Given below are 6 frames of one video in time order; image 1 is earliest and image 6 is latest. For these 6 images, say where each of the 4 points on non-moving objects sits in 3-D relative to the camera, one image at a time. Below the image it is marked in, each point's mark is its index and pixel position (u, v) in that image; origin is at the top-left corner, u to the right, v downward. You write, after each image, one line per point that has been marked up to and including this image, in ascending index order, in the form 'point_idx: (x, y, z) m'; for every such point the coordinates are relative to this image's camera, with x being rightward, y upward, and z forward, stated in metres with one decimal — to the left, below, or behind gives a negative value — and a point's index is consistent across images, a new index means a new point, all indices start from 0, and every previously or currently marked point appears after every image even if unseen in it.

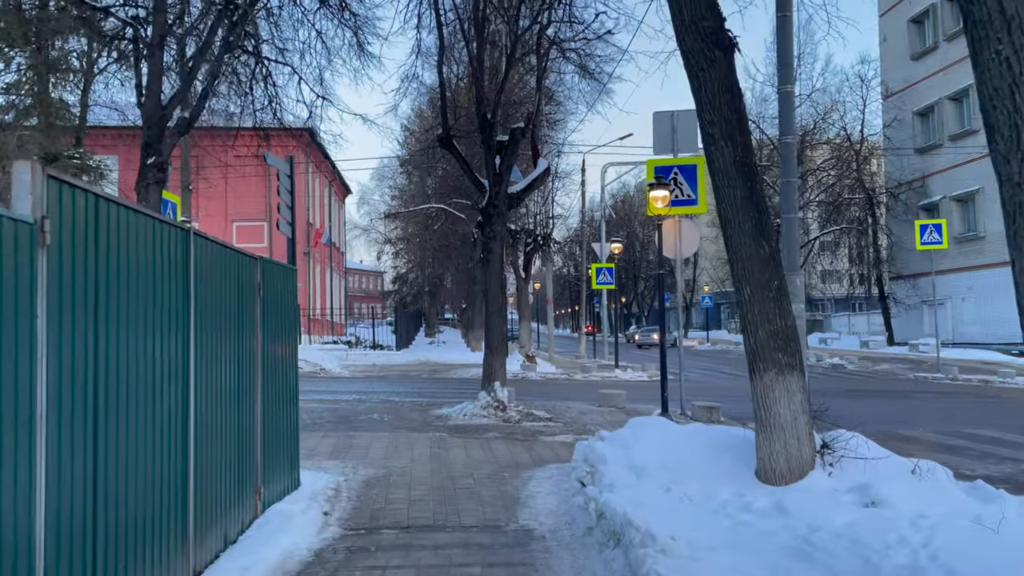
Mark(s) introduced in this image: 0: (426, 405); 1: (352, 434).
0: (-1.5, -2.1, +14.9) m
1: (-2.1, -2.0, +11.1) m
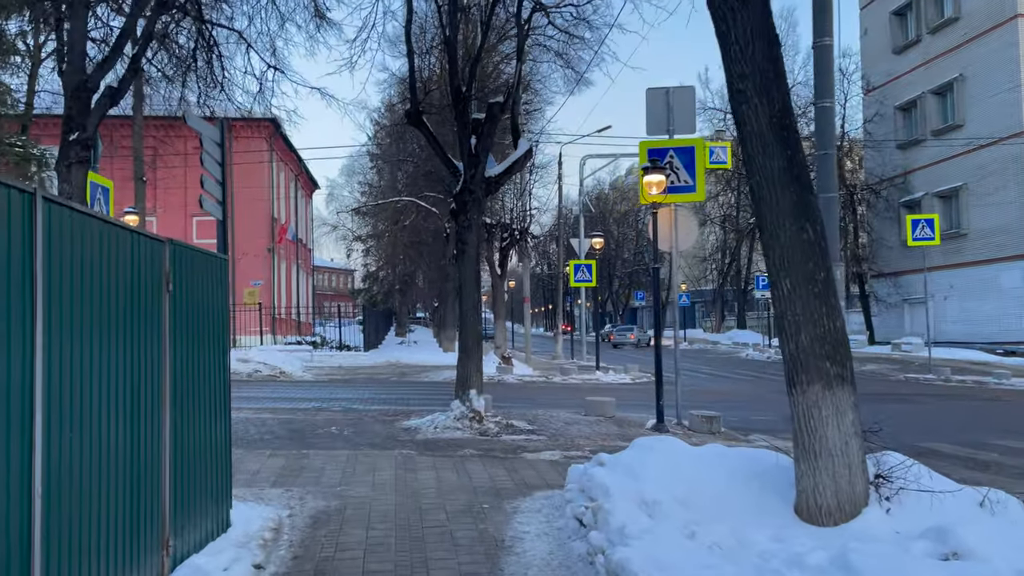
0: (-1.9, -2.0, +13.3) m
1: (-2.3, -1.9, +9.6) m
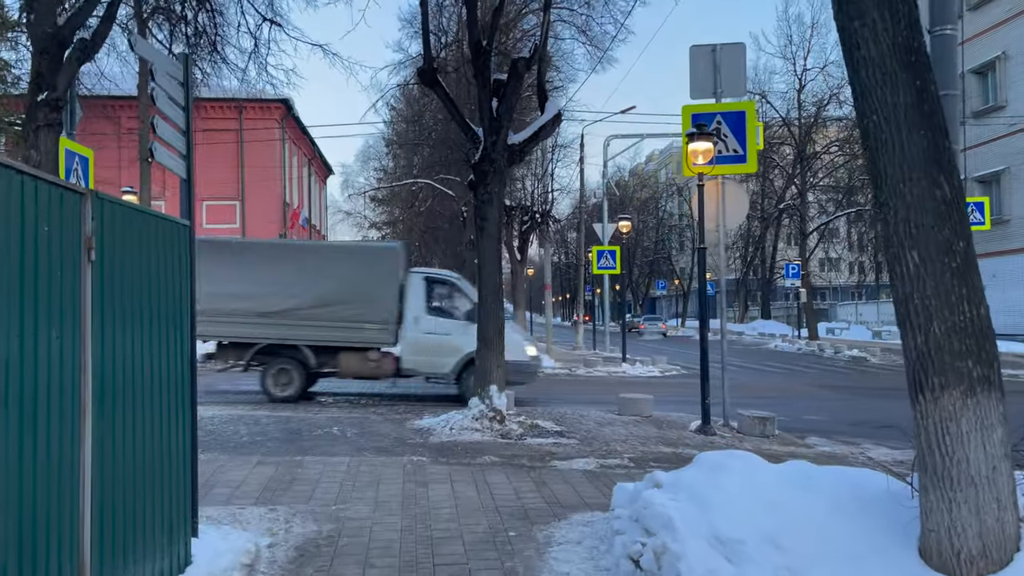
0: (-1.5, -1.8, +12.0) m
1: (-2.1, -1.7, +8.2) m
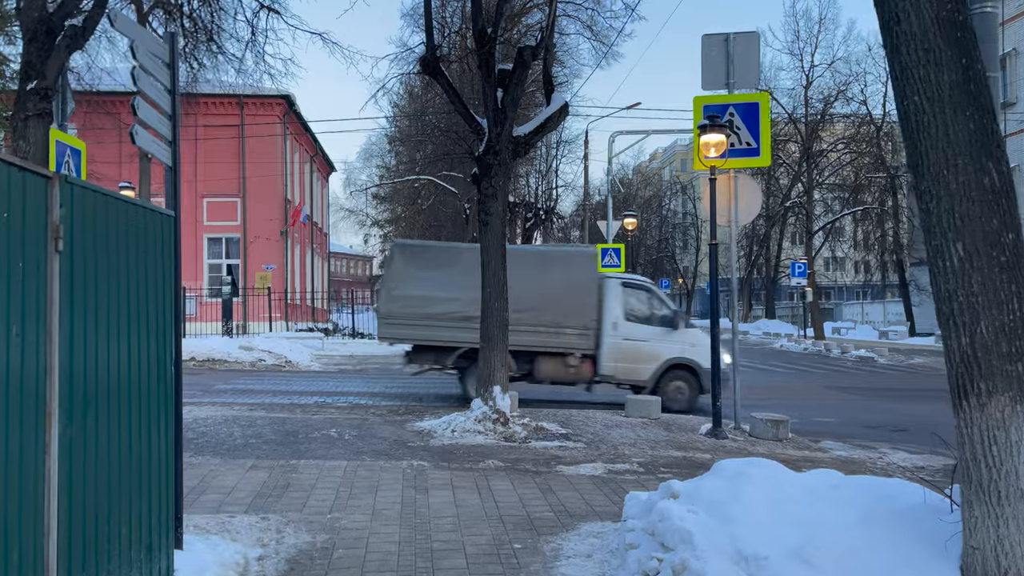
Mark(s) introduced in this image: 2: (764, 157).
0: (-1.5, -1.7, +11.6) m
1: (-2.0, -1.7, +7.9) m
2: (+3.2, +1.7, +10.7) m
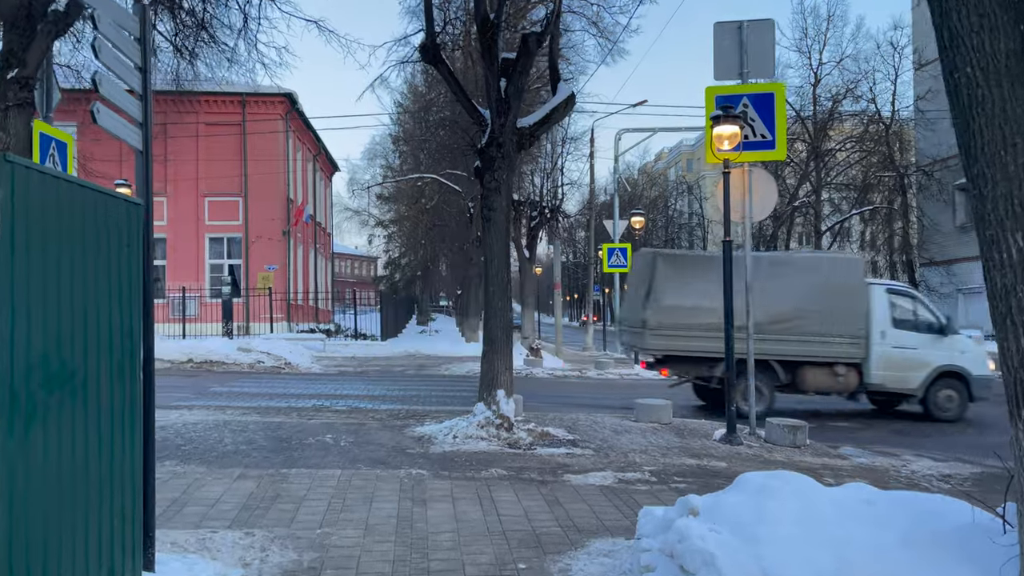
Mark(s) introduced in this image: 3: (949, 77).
0: (-1.4, -1.7, +11.2) m
1: (-2.0, -1.6, +7.4) m
2: (+3.3, +1.7, +10.2) m
3: (+2.0, +1.0, +3.9) m
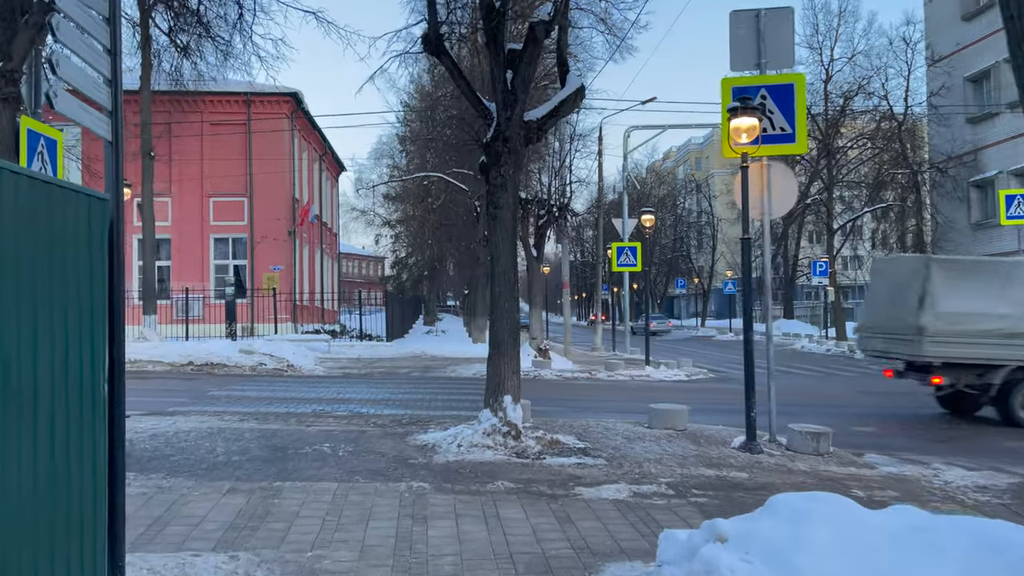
0: (-1.3, -1.7, +10.7) m
1: (-1.9, -1.7, +7.0) m
2: (+3.3, +1.7, +9.7) m
3: (+2.0, +1.0, +3.4) m
